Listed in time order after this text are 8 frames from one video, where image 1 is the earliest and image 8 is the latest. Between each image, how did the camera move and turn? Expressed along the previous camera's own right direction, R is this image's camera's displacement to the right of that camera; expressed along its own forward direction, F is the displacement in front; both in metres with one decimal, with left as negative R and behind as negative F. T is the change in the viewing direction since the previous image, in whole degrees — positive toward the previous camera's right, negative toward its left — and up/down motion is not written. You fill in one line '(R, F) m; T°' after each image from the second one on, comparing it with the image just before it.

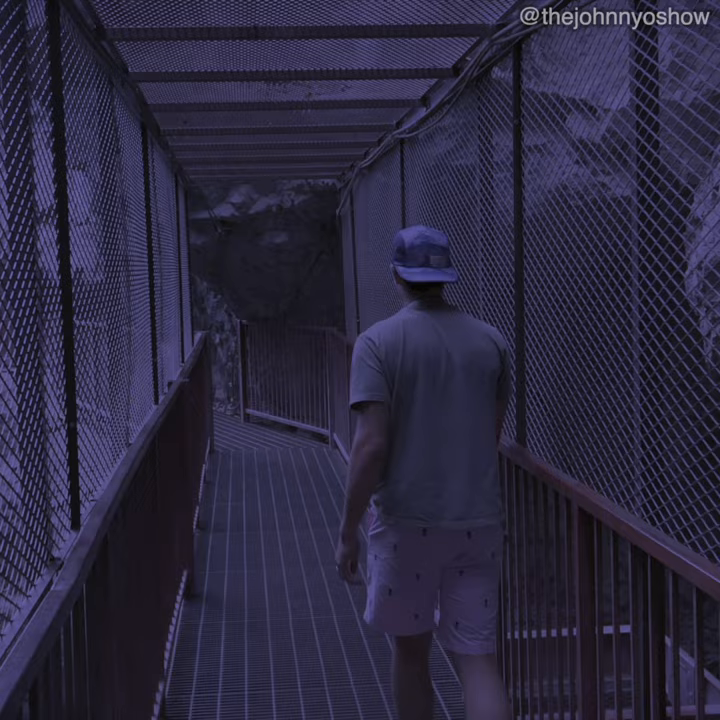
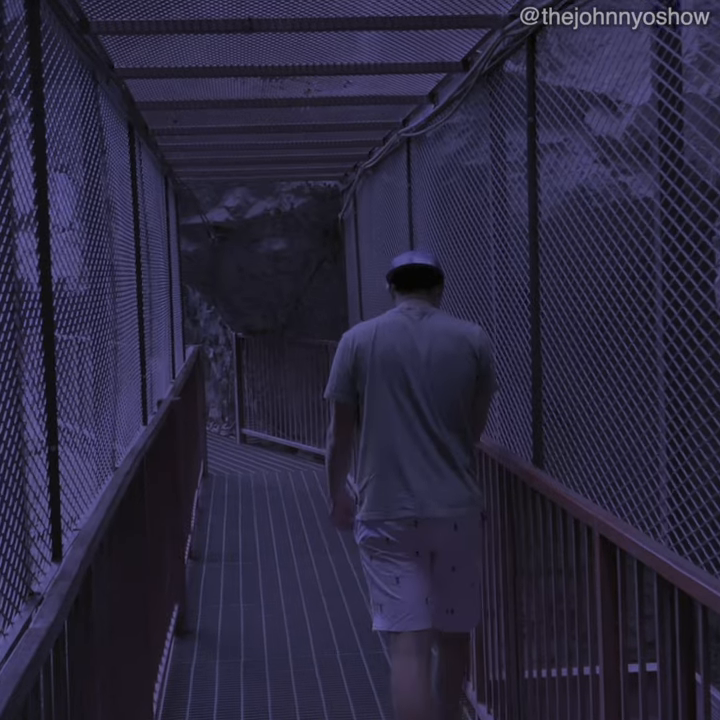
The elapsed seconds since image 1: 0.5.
(0.0, +0.5) m; 0°
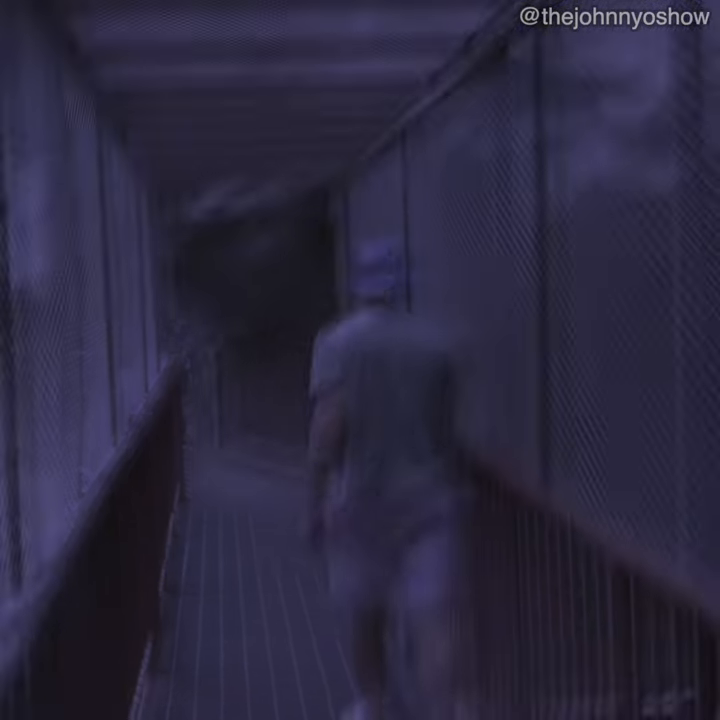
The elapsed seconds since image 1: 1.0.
(0.0, +0.6) m; 0°
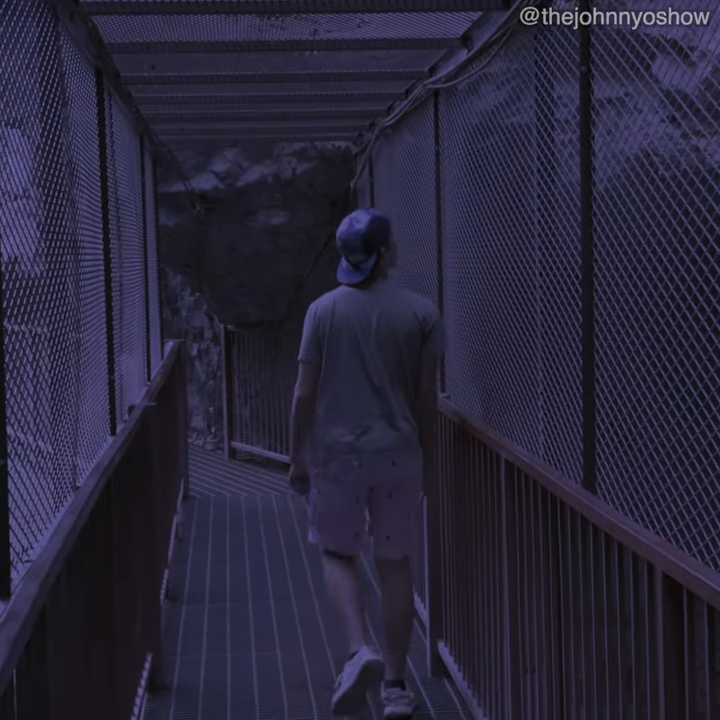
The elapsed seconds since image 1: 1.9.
(0.0, +0.6) m; -1°
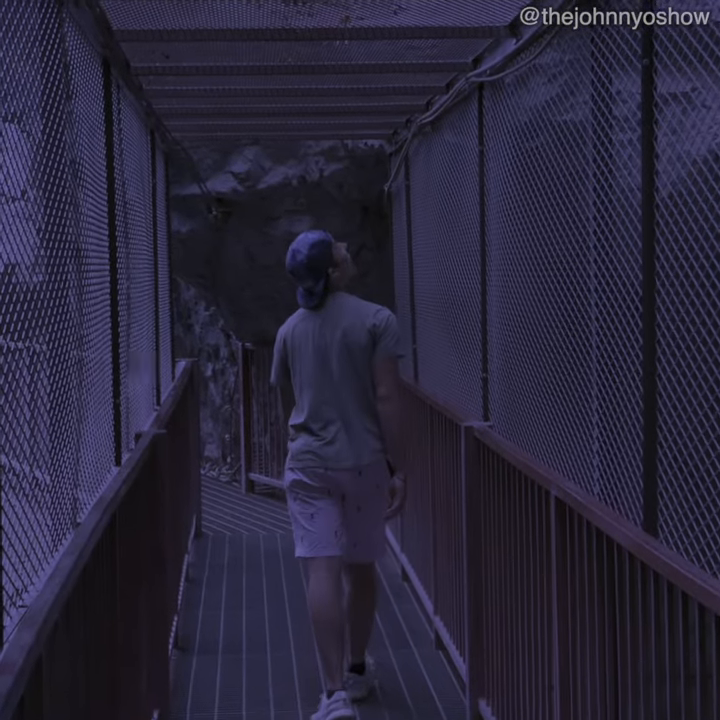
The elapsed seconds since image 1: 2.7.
(0.0, +0.5) m; -1°
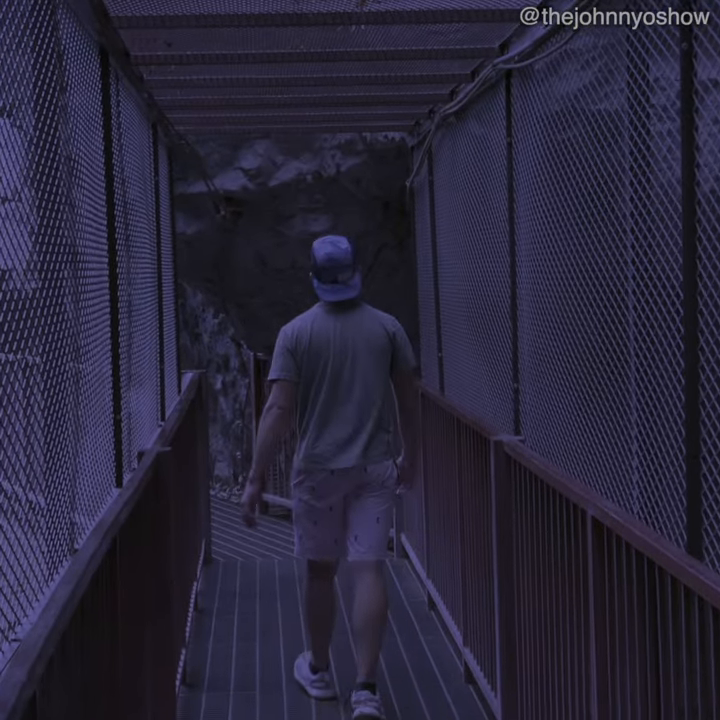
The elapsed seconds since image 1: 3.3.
(-0.1, +0.4) m; +1°
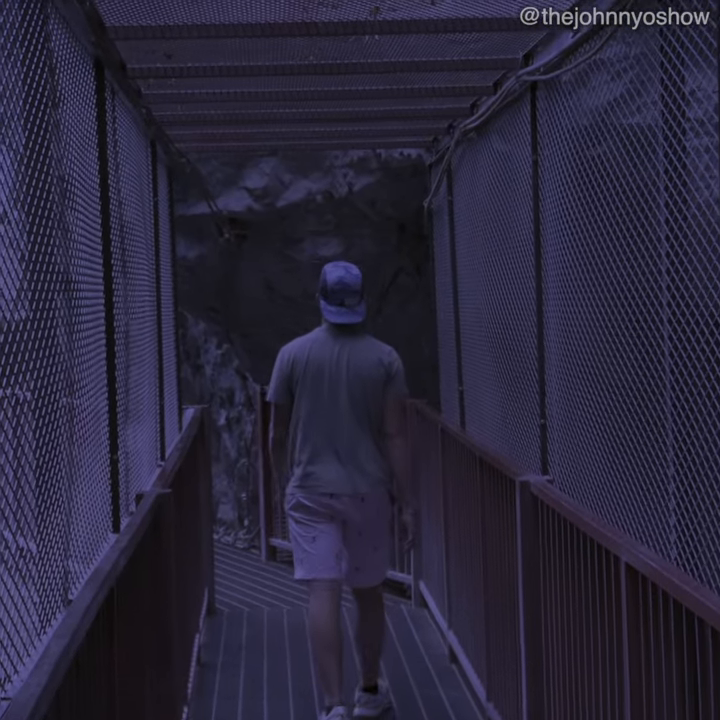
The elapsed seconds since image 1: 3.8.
(0.0, +0.3) m; 0°
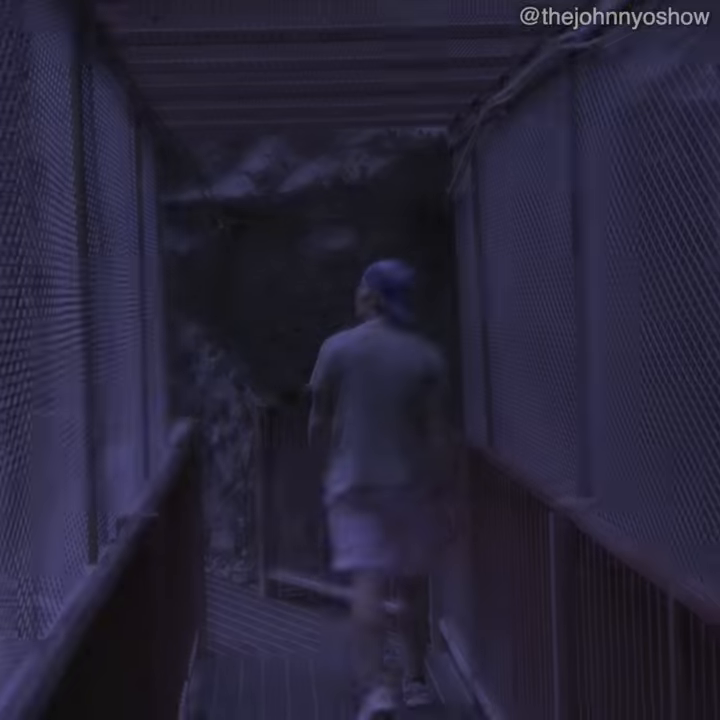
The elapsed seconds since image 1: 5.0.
(0.0, +0.5) m; 0°
